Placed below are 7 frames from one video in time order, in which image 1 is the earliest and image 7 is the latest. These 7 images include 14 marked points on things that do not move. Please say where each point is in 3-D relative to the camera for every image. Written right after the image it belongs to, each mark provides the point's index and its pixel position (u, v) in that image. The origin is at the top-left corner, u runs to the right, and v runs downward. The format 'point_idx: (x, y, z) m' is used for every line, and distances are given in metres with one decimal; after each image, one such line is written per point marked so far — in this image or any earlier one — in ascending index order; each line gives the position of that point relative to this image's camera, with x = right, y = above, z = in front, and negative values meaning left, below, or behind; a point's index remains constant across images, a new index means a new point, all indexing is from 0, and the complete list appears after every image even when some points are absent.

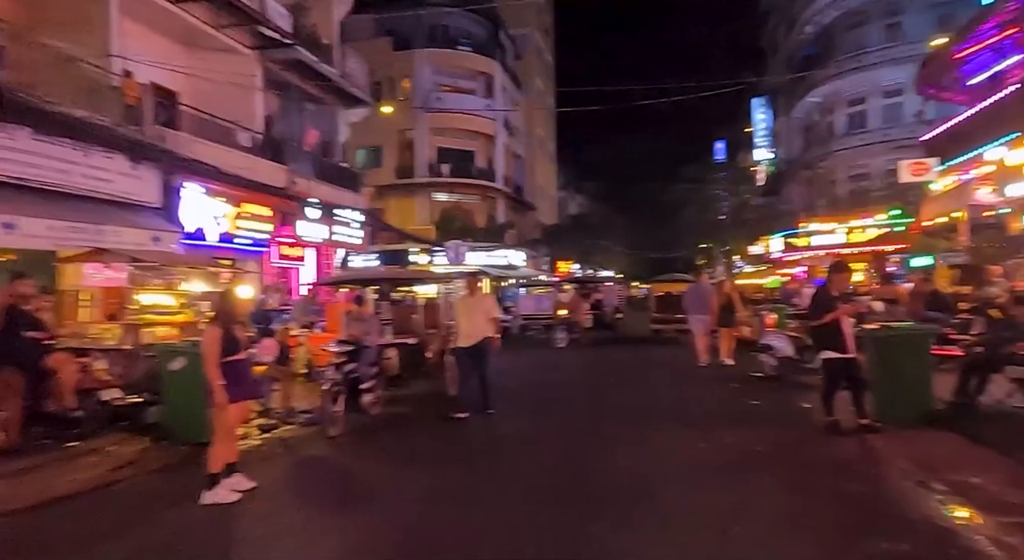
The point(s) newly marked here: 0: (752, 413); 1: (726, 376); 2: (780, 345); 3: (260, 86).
0: (+3.1, -1.8, +8.0) m
1: (+4.2, -1.9, +12.0) m
2: (+4.9, -1.2, +11.0) m
3: (-6.4, +4.9, +15.3) m
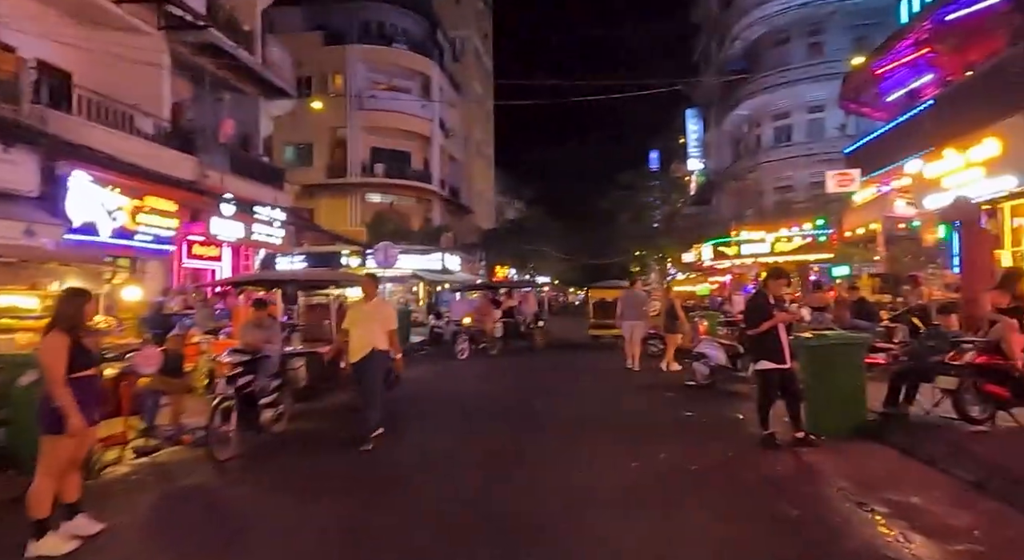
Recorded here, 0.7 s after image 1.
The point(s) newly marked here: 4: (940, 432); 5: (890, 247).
0: (+2.1, -1.8, +7.7) m
1: (+2.8, -2.0, +11.8) m
2: (+3.6, -1.3, +10.9) m
3: (-7.9, +4.9, +14.0) m
4: (+4.5, -1.6, +6.4) m
5: (+11.2, +1.0, +18.2) m
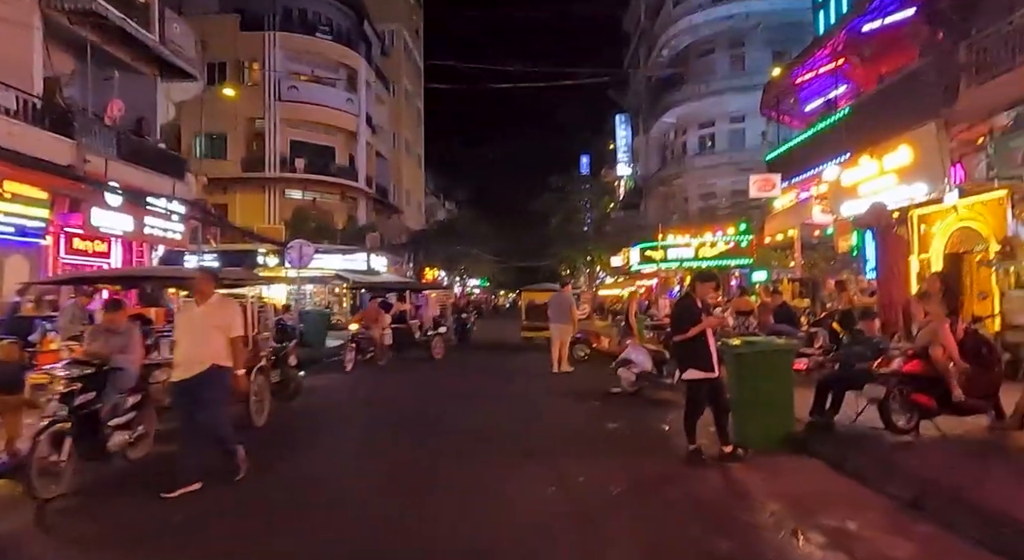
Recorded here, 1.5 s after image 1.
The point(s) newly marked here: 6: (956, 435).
0: (+1.1, -1.9, +7.2) m
1: (+1.3, -2.1, +11.3) m
2: (+2.2, -1.4, +10.5) m
3: (-9.6, +4.9, +12.4) m
4: (+3.6, -1.6, +6.2) m
5: (+8.9, +0.8, +18.6) m
6: (+4.6, -1.6, +6.3) m
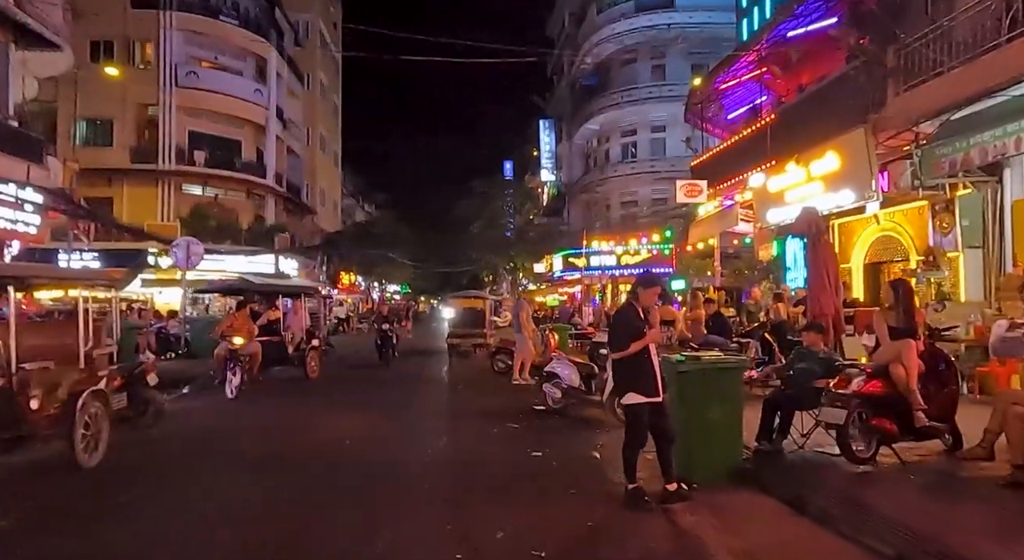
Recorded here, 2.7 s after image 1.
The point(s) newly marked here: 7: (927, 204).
0: (+0.2, -1.9, +6.1) m
1: (-0.1, -2.2, +10.2) m
2: (+0.8, -1.5, +9.6) m
3: (-11.0, +4.9, +10.0) m
4: (+2.8, -1.7, +5.4) m
5: (+6.5, +0.6, +18.5) m
6: (+3.7, -1.7, +5.7) m
7: (+7.8, +1.4, +11.5) m
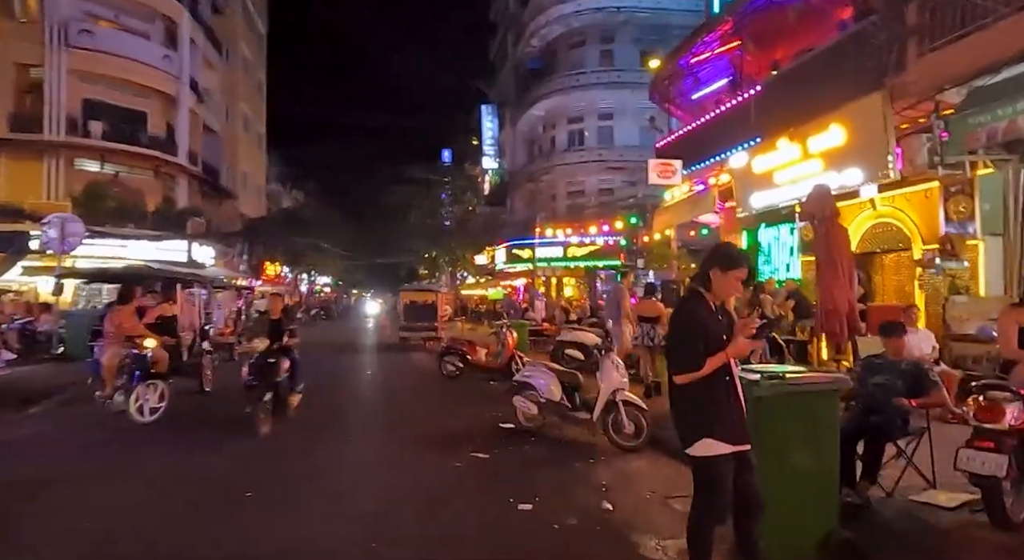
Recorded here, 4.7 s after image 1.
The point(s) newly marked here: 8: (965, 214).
0: (+0.1, -1.8, +4.1) m
1: (-0.7, -2.0, +8.2) m
2: (+0.4, -1.3, +7.6) m
3: (-11.4, +5.2, +6.7) m
4: (+2.7, -1.6, +3.7) m
5: (+5.1, +0.8, +17.0) m
6: (+3.7, -1.6, +4.1) m
7: (+7.1, +1.6, +10.3) m
8: (+7.2, +1.1, +9.8) m
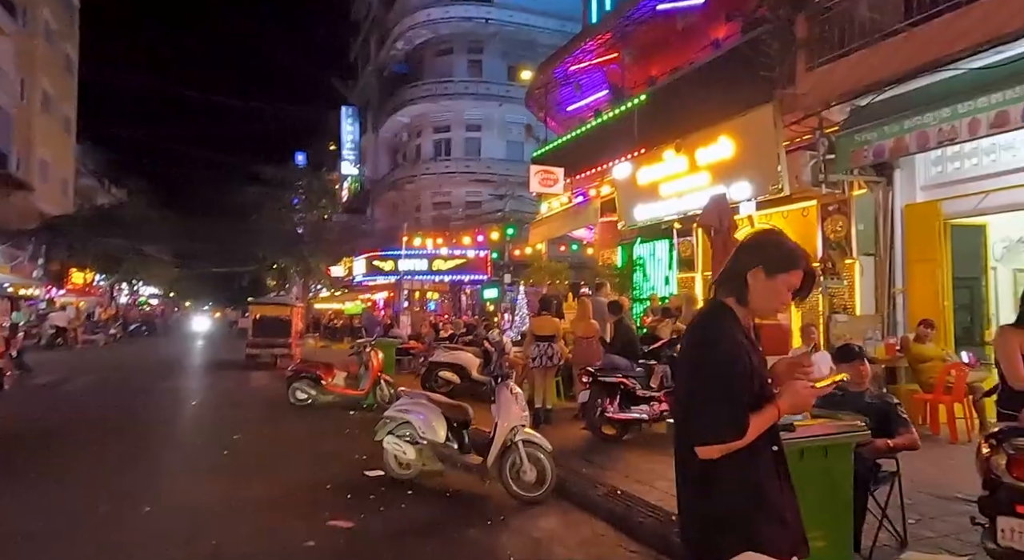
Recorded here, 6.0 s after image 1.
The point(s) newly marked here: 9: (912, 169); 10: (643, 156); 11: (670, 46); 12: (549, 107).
0: (-0.4, -1.8, +2.7) m
1: (-2.1, -2.1, +6.4) m
2: (-0.9, -1.4, +6.1) m
3: (-12.1, +5.3, +2.8) m
4: (+2.3, -1.7, +2.8) m
5: (+1.5, +0.4, +16.4) m
6: (+3.1, -1.7, +3.4) m
7: (+5.1, +1.3, +10.4) m
8: (+5.3, +0.8, +9.9) m
9: (+6.0, +1.7, +9.2) m
10: (+2.5, +2.4, +11.8) m
11: (+3.8, +5.5, +14.4) m
12: (+1.2, +5.3, +18.8) m
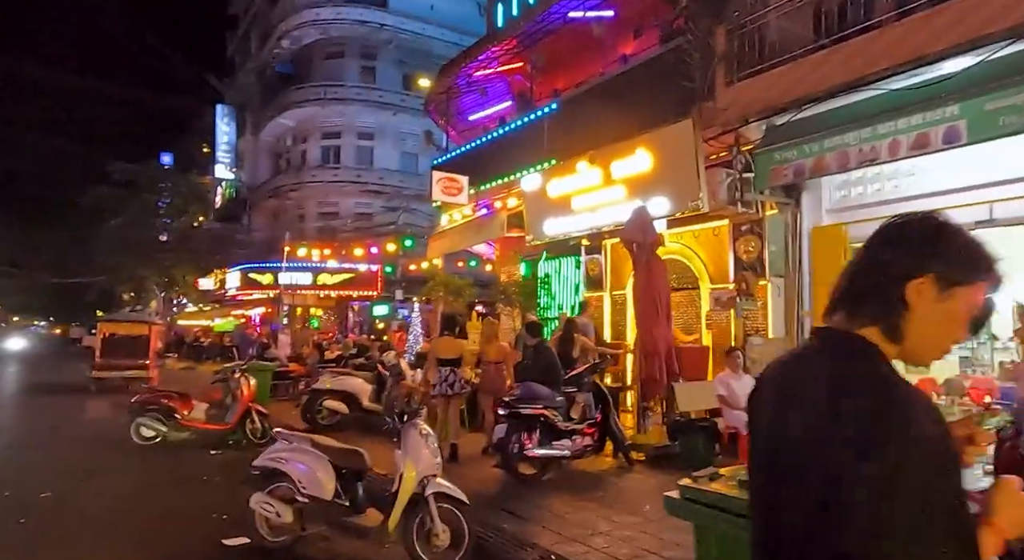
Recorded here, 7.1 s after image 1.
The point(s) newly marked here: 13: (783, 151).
0: (-0.6, -1.8, +1.5) m
1: (-2.9, -2.2, +4.9) m
2: (-1.7, -1.5, +4.8) m
3: (-11.9, +5.5, -0.3) m
4: (+2.0, -1.8, +2.2) m
5: (-1.1, -0.1, +15.5) m
6: (+2.8, -1.8, +2.9) m
7: (+3.5, +0.9, +10.2) m
8: (+3.8, +0.4, +9.7) m
9: (+4.7, +1.4, +9.2) m
10: (+0.8, +2.1, +11.2) m
11: (+1.6, +5.0, +14.0) m
12: (-1.8, +4.8, +17.9) m
13: (+3.6, +1.7, +8.1) m
